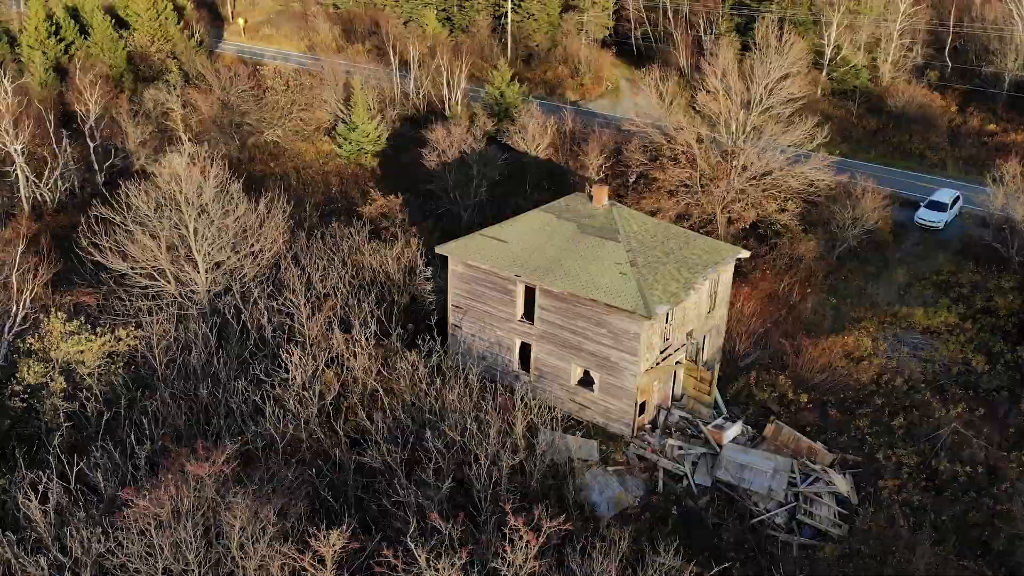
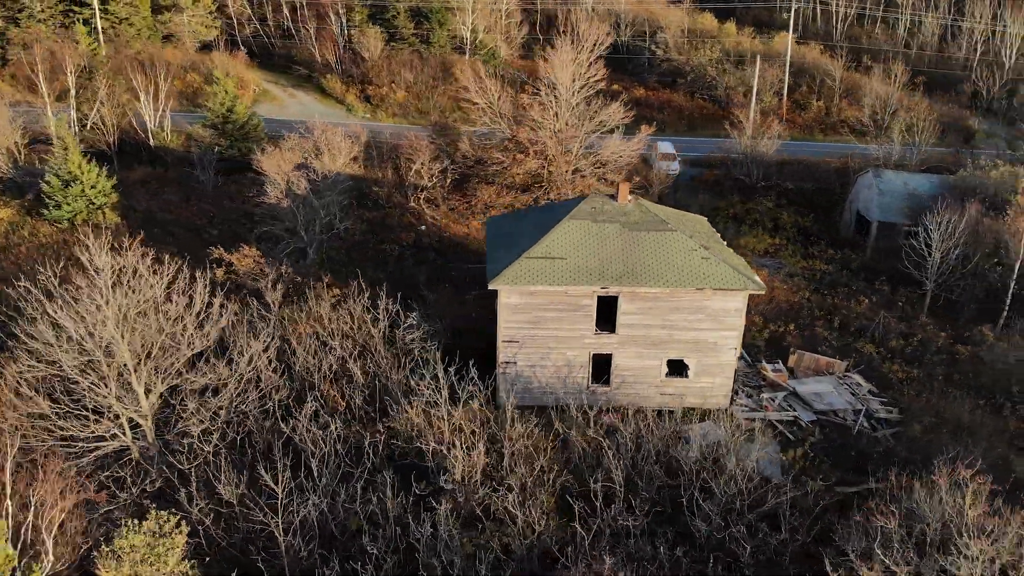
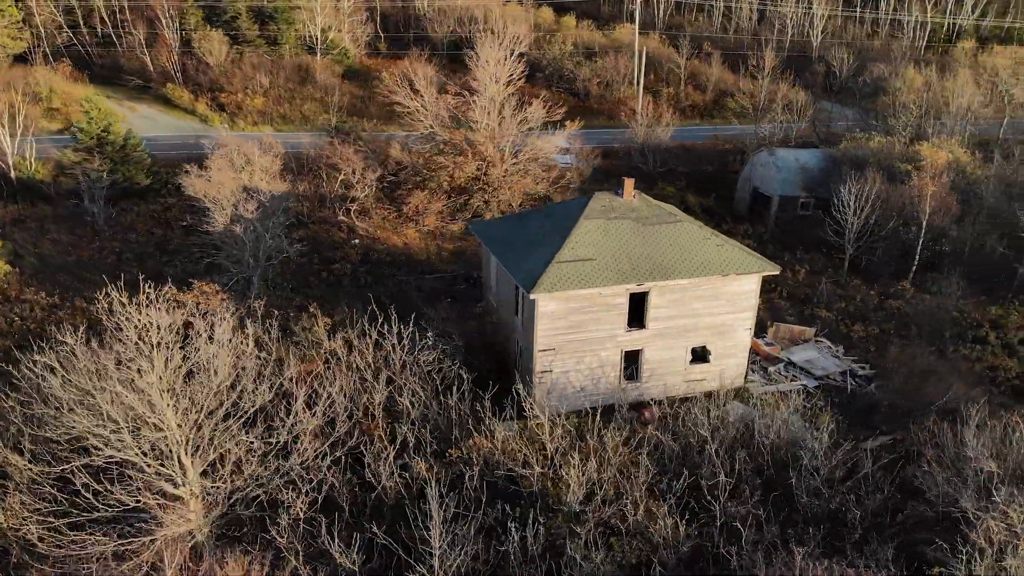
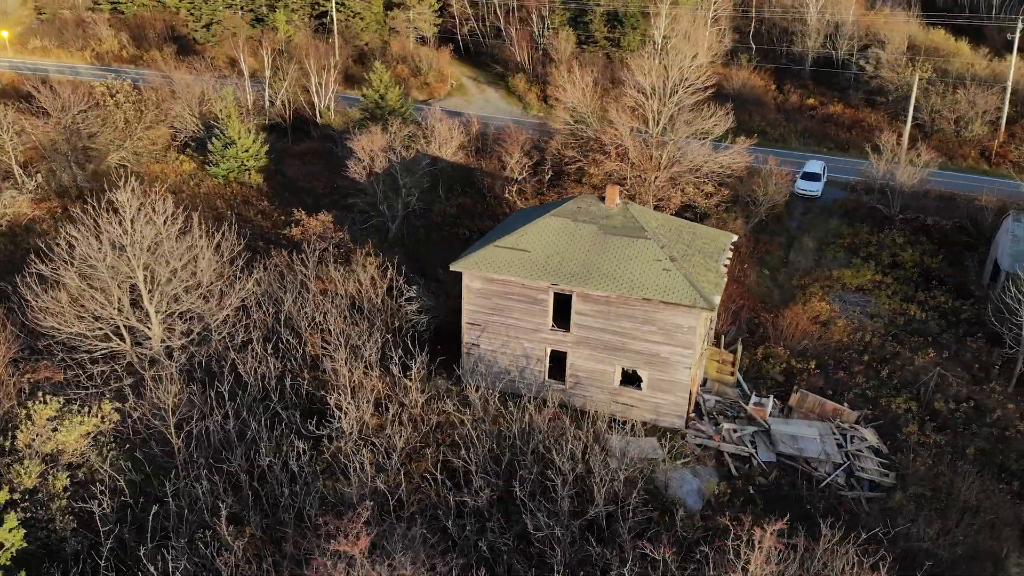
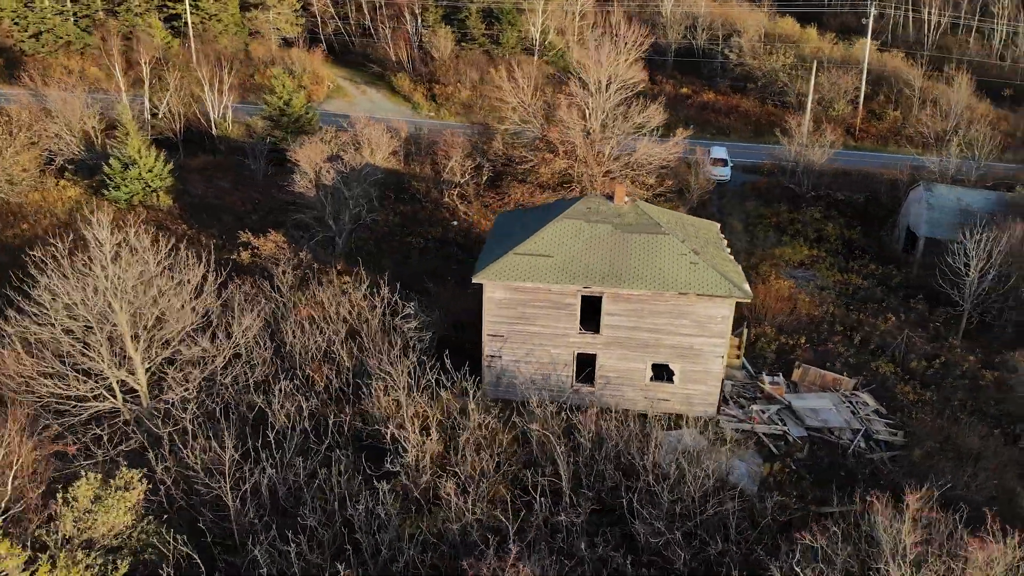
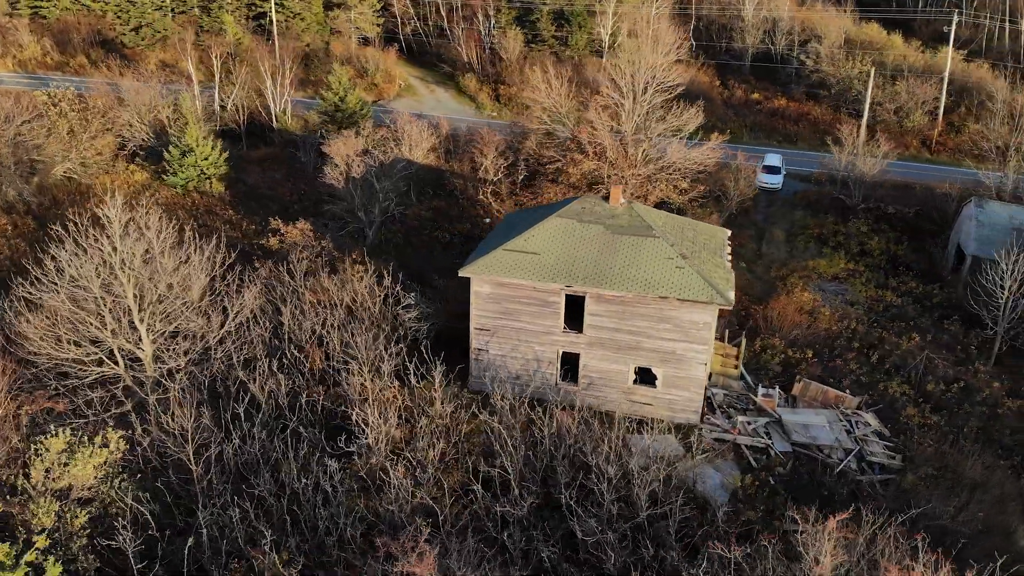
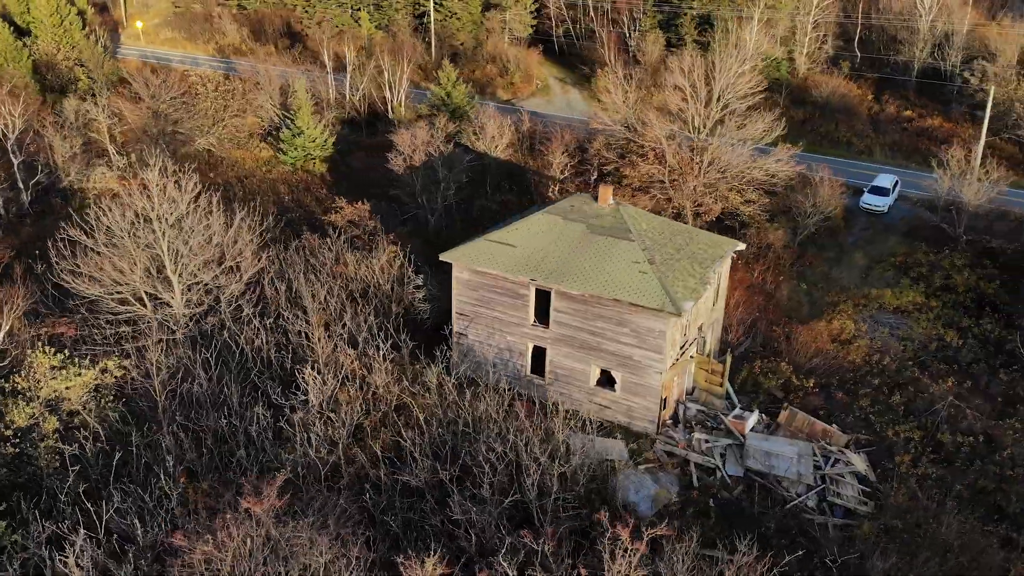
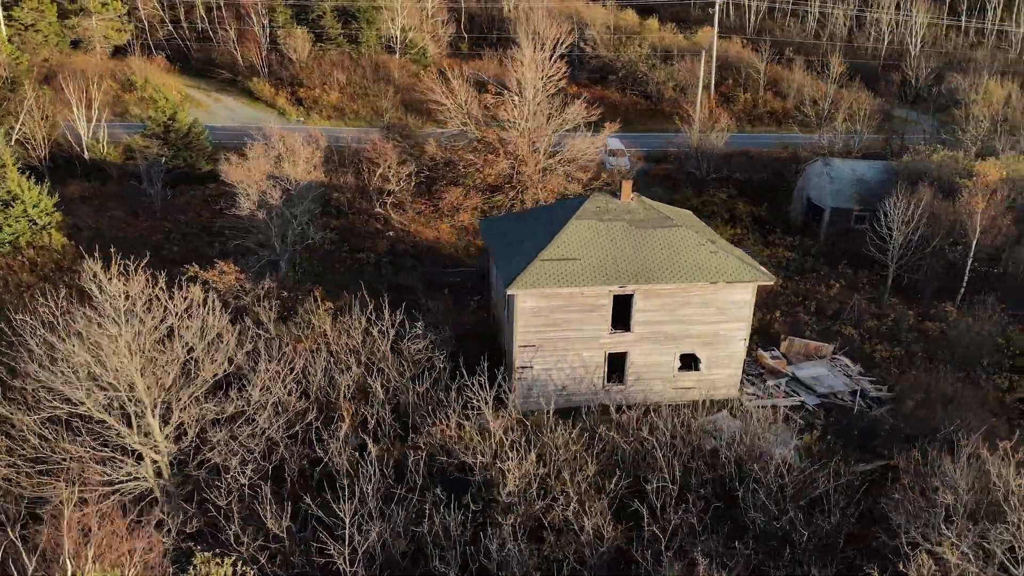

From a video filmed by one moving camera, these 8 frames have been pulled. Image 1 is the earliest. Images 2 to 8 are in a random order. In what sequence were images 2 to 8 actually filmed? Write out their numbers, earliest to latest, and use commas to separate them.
7, 4, 6, 5, 2, 8, 3
